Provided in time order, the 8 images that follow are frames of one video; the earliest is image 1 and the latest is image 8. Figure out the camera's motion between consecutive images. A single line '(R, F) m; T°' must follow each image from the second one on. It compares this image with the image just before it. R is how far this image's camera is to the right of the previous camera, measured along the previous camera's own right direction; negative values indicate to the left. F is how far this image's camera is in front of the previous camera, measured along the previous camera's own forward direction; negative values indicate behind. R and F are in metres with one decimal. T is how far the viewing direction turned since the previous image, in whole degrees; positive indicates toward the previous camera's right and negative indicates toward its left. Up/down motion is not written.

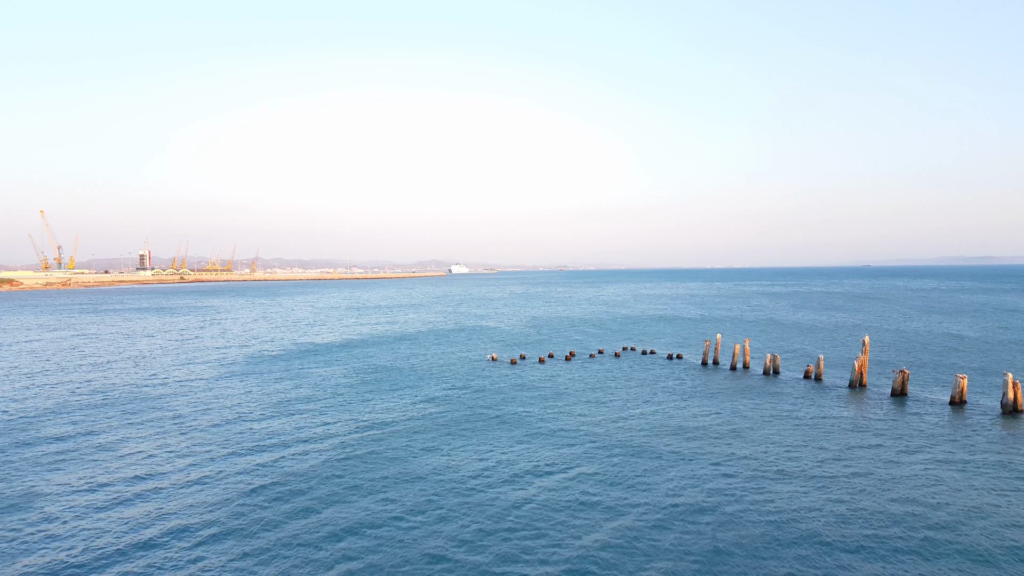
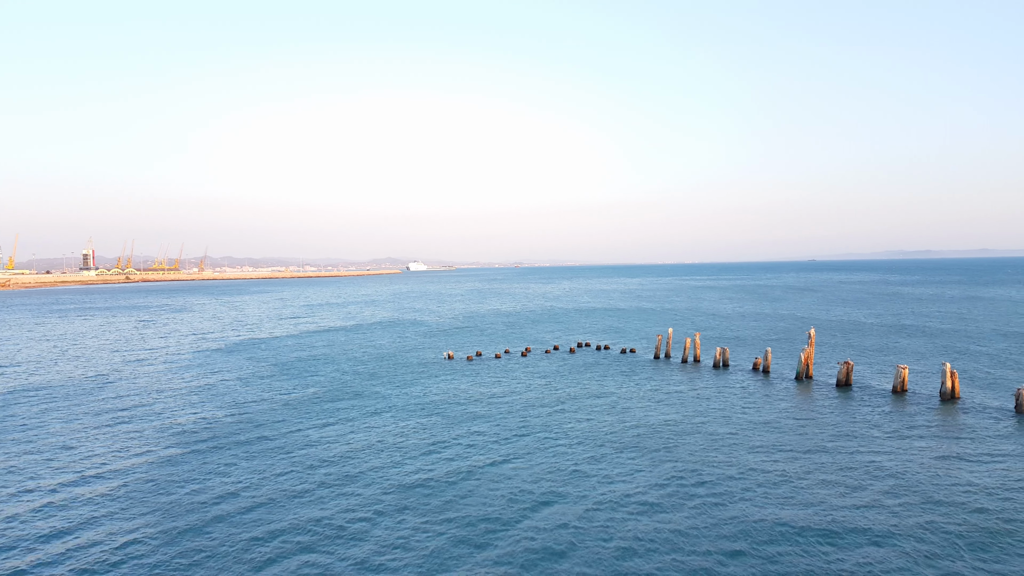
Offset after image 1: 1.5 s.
(+0.4, -0.5) m; +4°
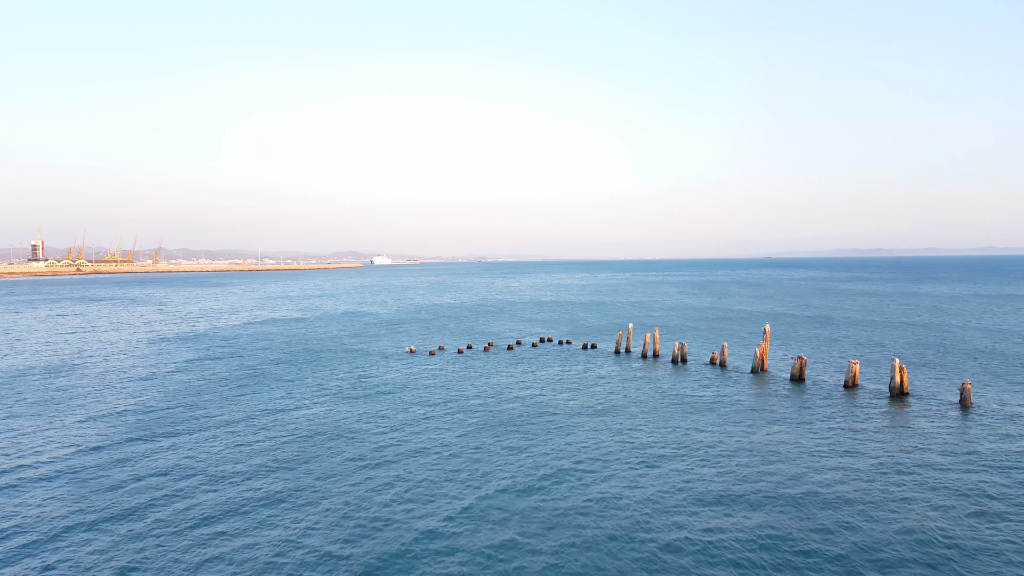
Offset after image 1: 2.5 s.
(+0.3, -0.3) m; +3°
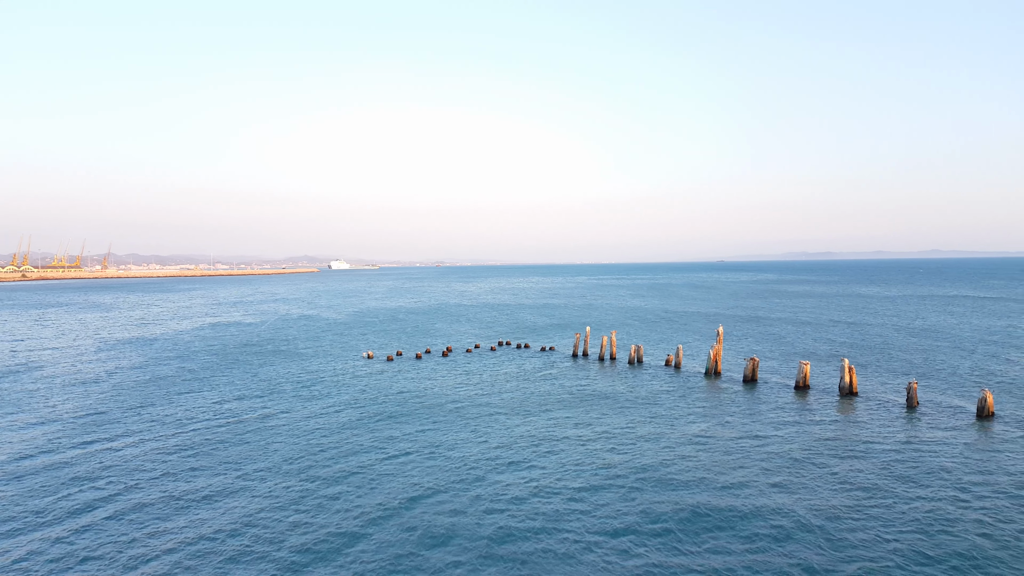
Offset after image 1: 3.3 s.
(+0.3, -0.5) m; +4°
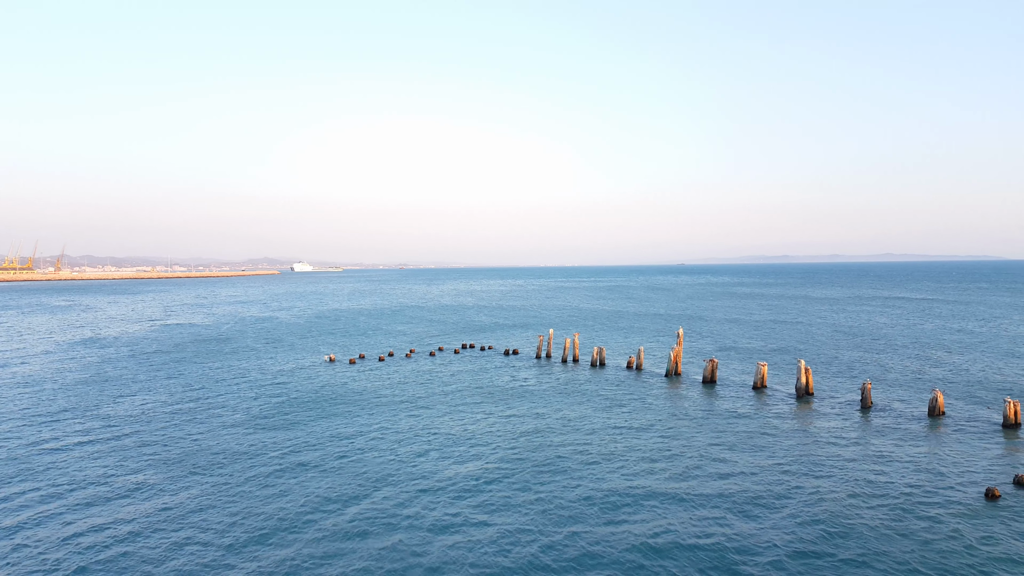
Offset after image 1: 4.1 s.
(+0.3, -0.4) m; +3°
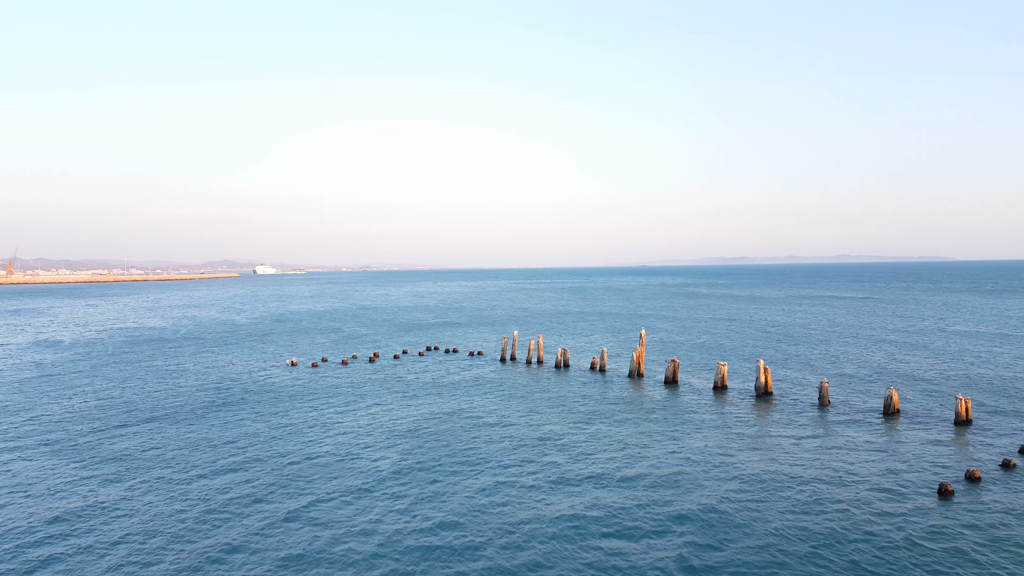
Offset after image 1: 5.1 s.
(+0.7, -0.3) m; +2°
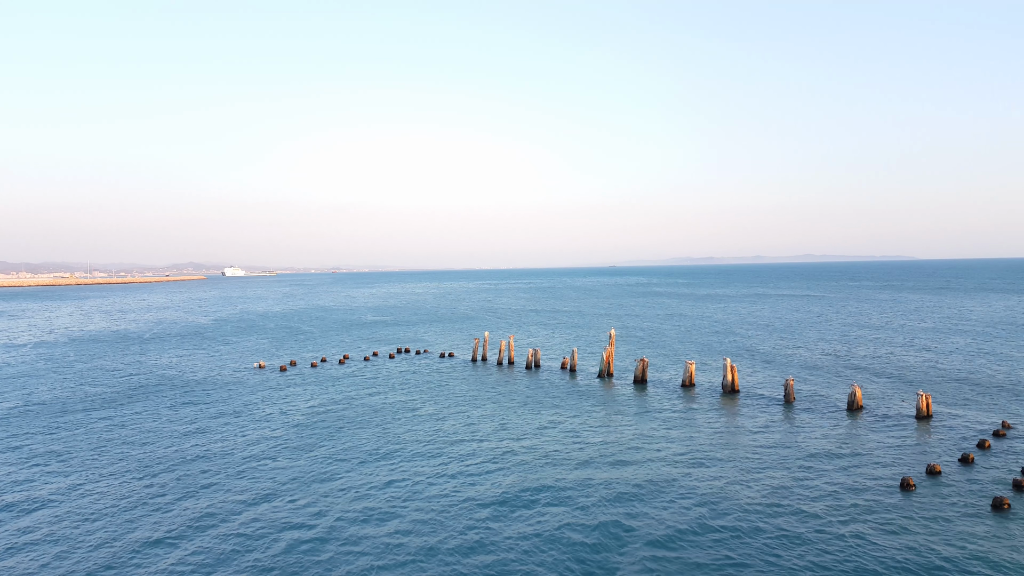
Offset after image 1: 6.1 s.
(+0.7, -0.2) m; +1°
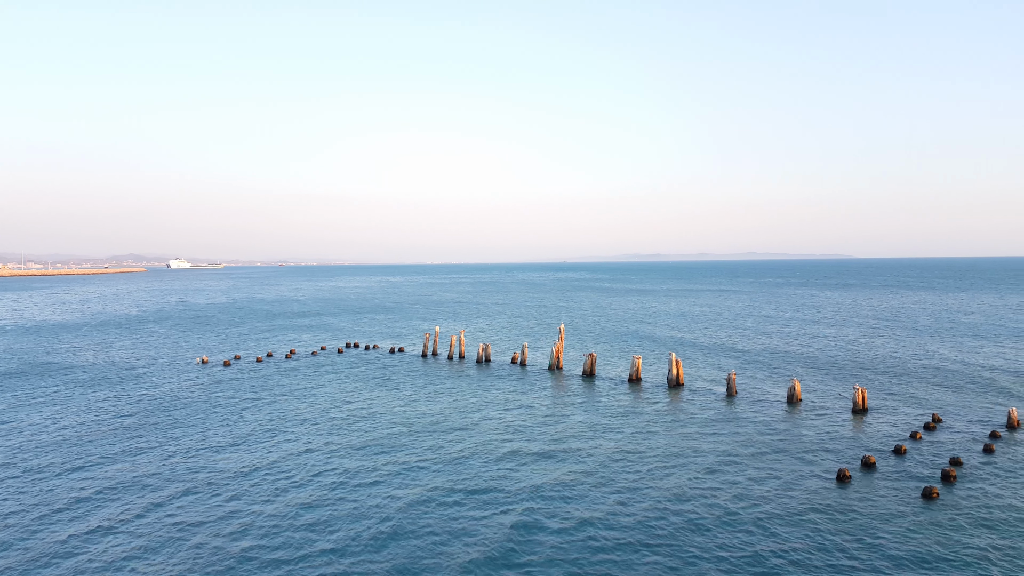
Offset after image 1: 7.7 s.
(+1.3, -0.4) m; +2°
